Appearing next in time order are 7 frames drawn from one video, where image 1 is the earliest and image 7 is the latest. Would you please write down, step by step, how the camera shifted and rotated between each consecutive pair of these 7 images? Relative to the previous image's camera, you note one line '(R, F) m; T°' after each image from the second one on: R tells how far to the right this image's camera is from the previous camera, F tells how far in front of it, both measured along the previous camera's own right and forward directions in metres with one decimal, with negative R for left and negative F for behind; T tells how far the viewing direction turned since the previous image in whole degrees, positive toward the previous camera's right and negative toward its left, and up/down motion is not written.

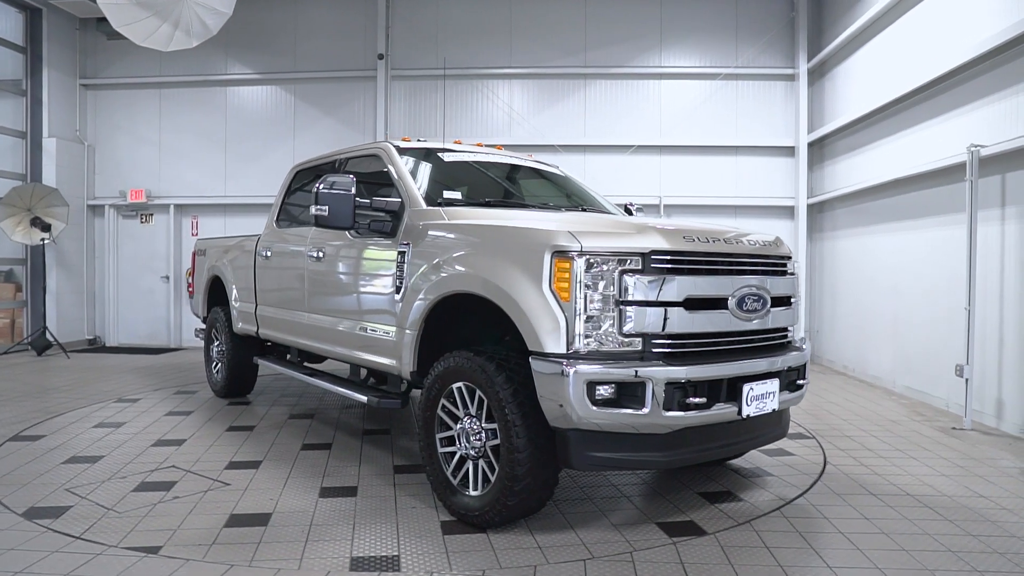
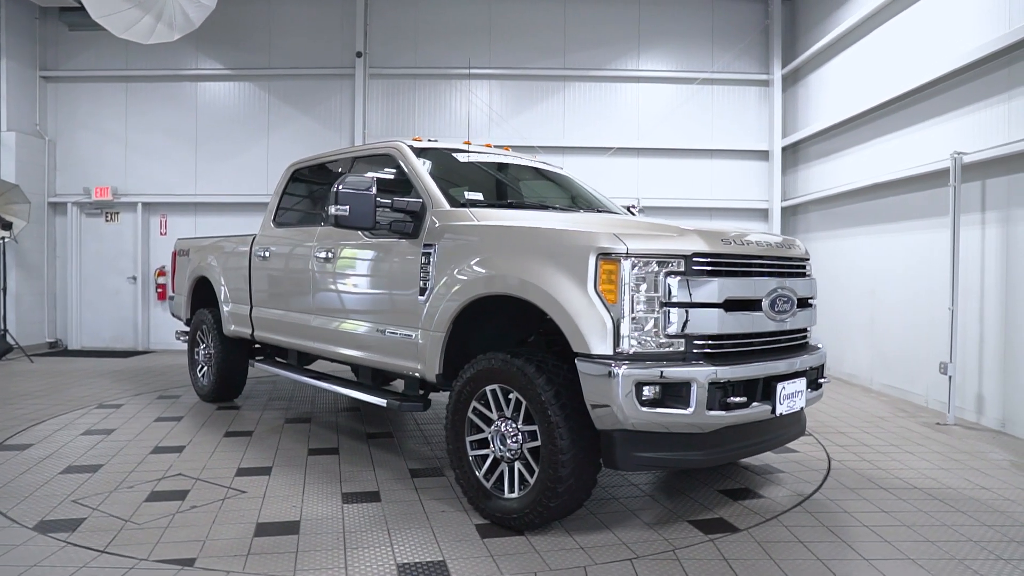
(-0.4, 0.0) m; +4°
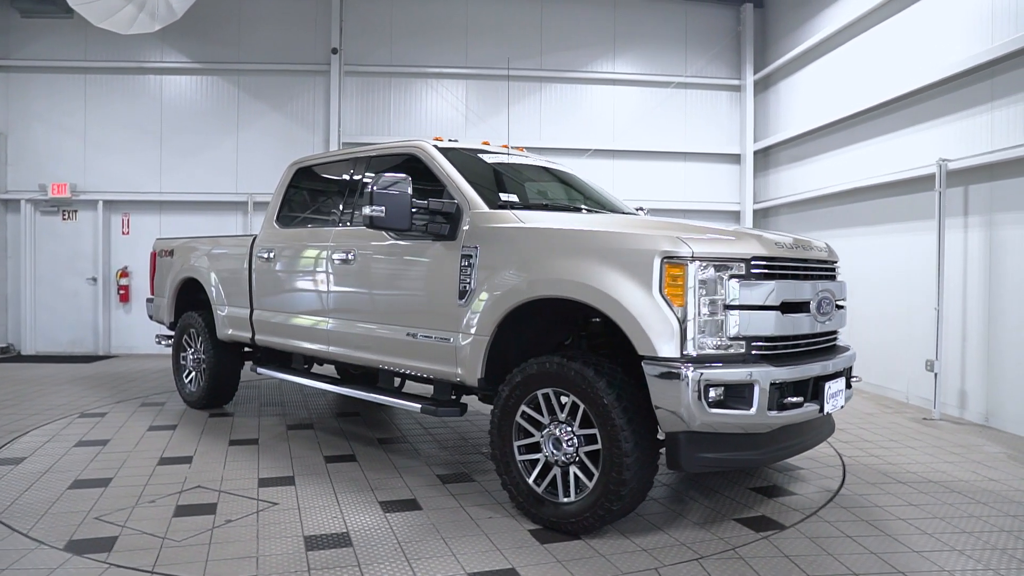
(-0.6, +0.1) m; +5°
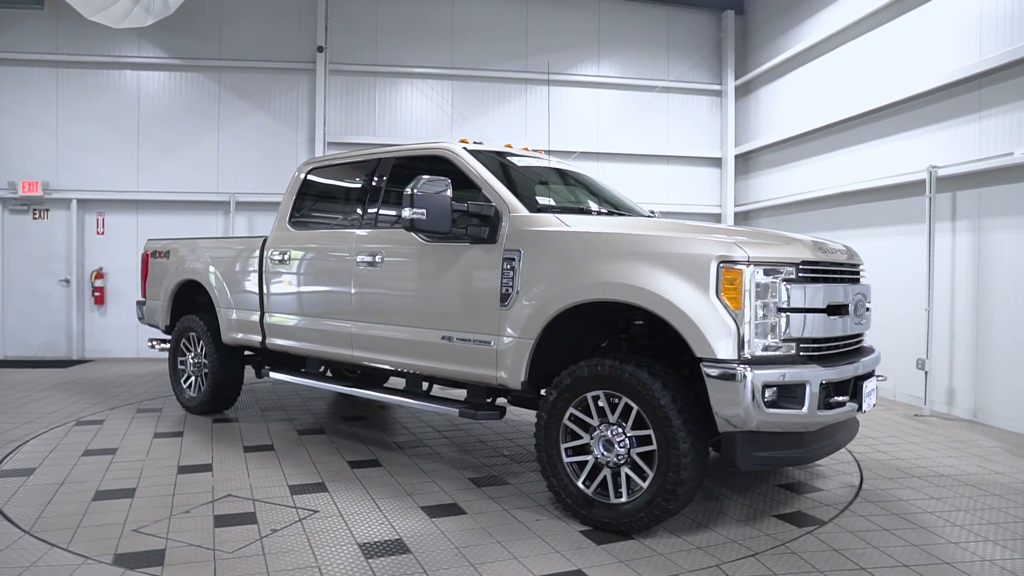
(-0.5, 0.0) m; +4°
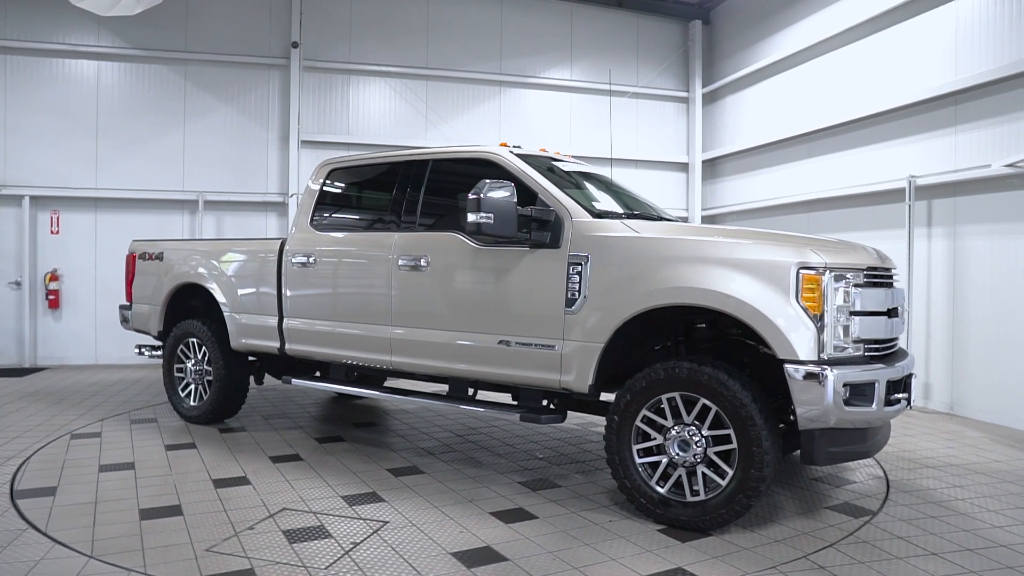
(-0.8, 0.0) m; +6°
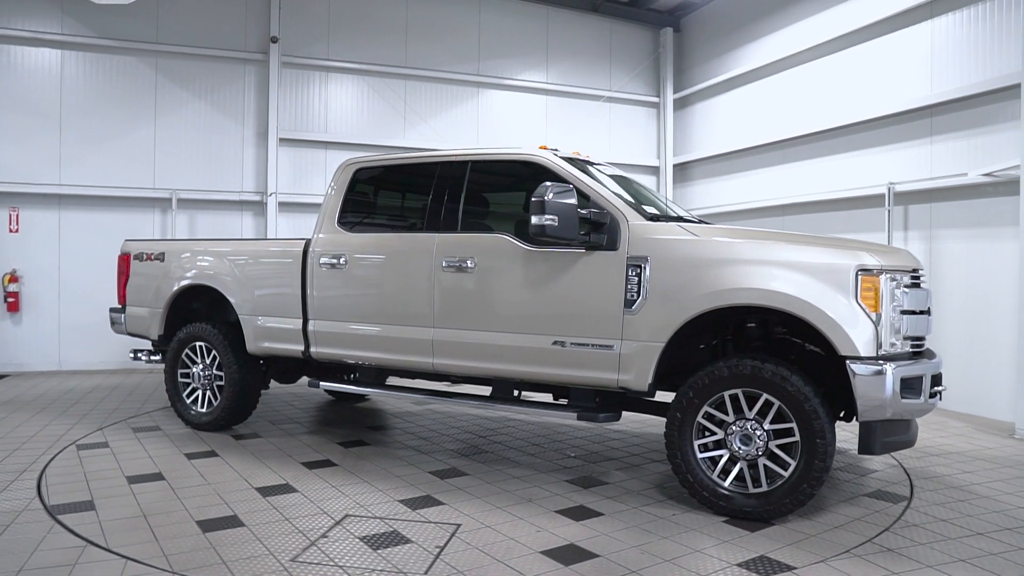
(-0.8, 0.0) m; +6°
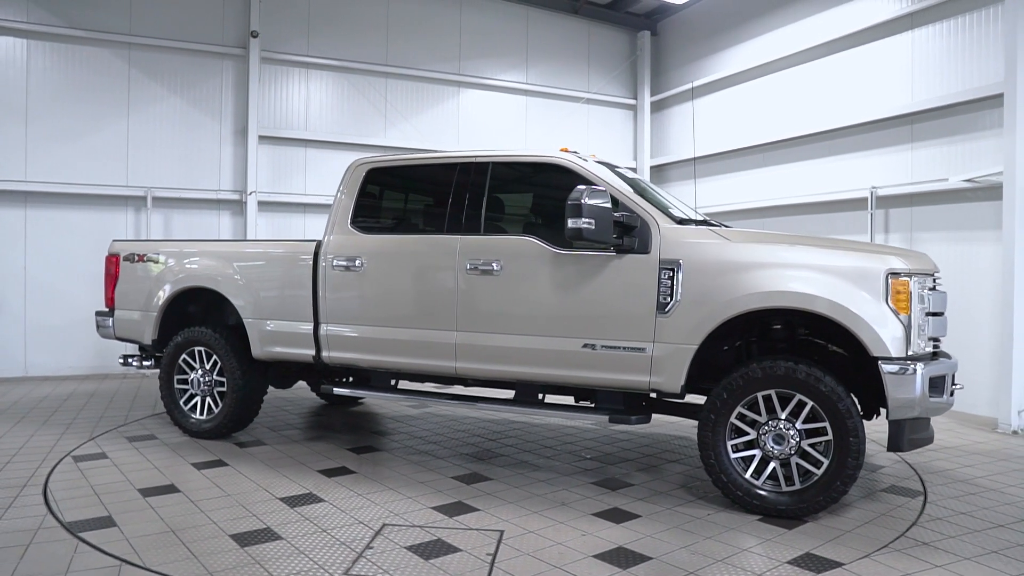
(-0.5, 0.0) m; +4°
